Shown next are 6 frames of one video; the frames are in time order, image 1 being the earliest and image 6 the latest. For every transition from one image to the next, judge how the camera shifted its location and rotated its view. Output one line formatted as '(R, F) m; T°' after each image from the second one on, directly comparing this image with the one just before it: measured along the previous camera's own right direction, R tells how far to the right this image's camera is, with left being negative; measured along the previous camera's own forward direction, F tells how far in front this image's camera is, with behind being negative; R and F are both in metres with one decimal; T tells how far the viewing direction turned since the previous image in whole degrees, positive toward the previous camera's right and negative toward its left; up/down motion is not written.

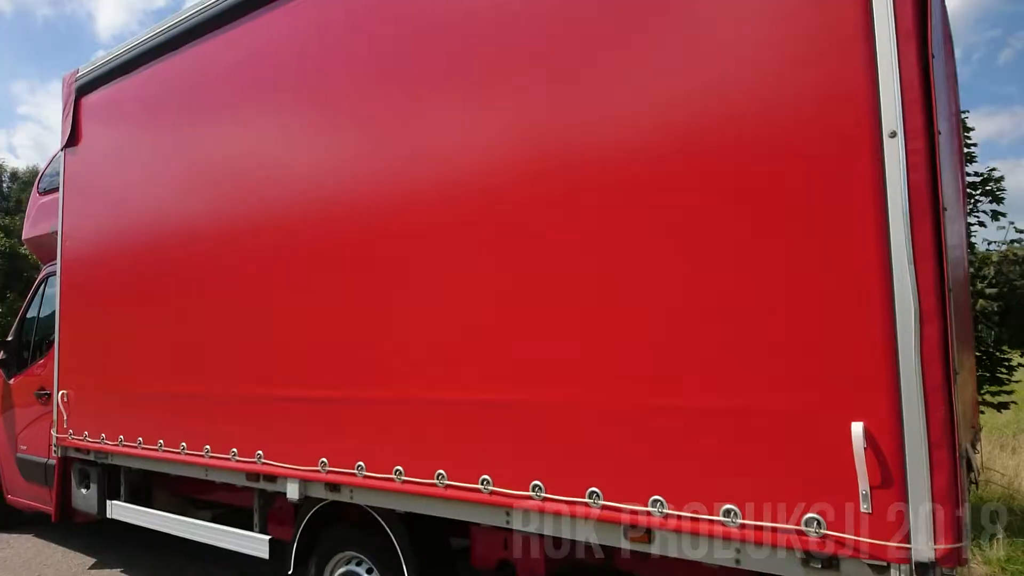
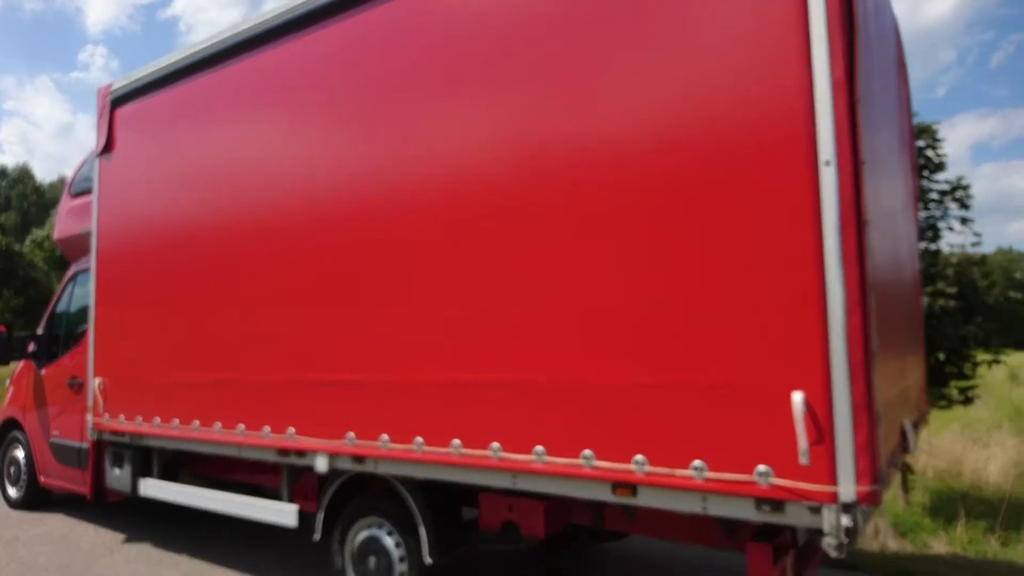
(0.0, -0.4) m; 0°
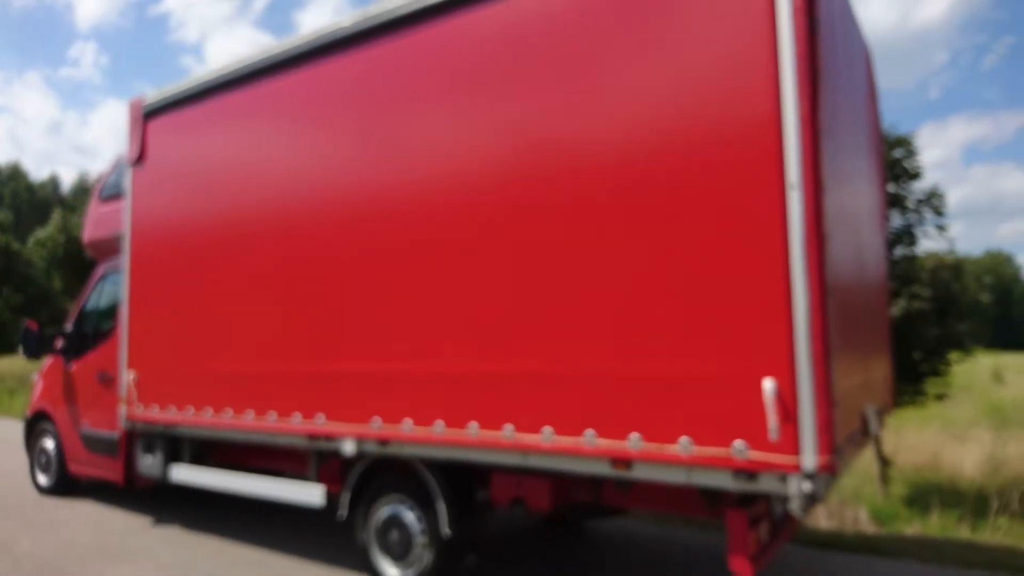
(-0.1, -0.5) m; 0°
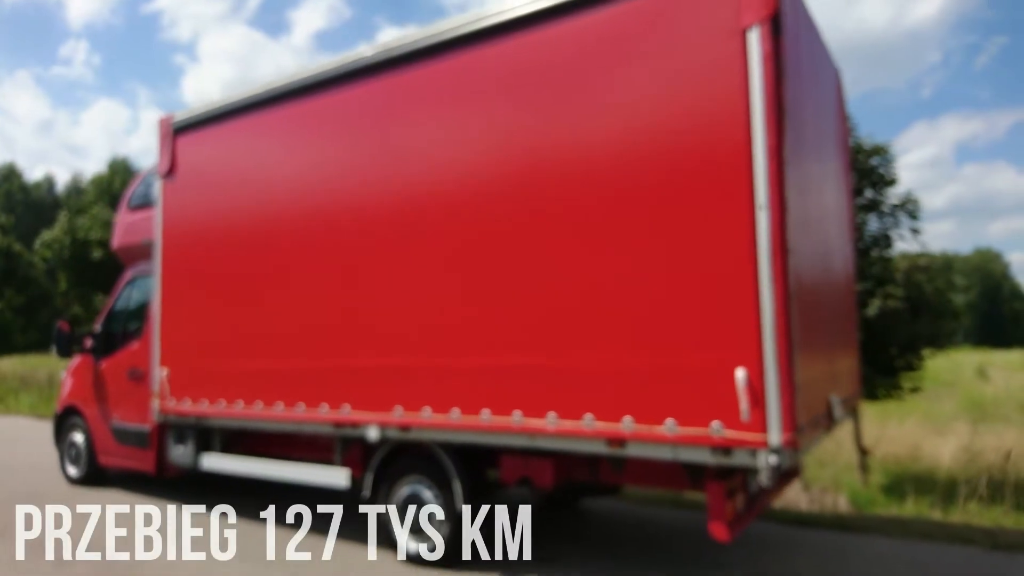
(-0.1, -0.5) m; 0°
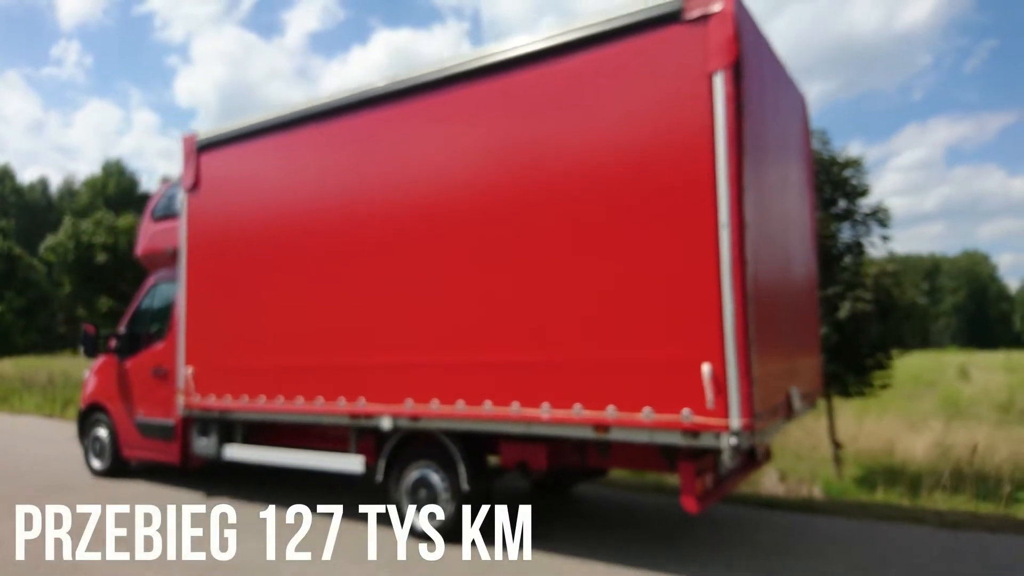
(0.0, -0.6) m; 0°
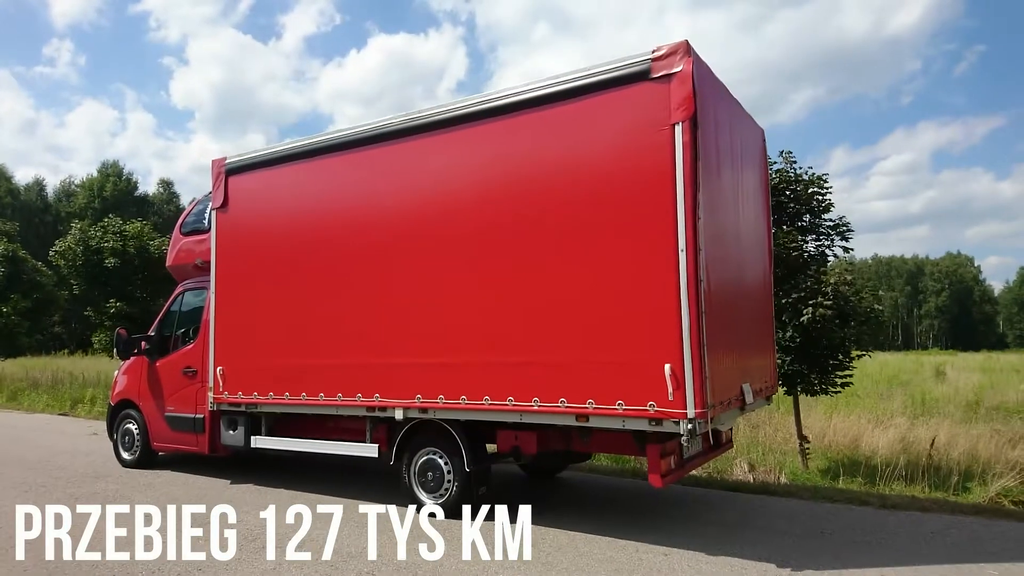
(0.0, -0.9) m; 0°
